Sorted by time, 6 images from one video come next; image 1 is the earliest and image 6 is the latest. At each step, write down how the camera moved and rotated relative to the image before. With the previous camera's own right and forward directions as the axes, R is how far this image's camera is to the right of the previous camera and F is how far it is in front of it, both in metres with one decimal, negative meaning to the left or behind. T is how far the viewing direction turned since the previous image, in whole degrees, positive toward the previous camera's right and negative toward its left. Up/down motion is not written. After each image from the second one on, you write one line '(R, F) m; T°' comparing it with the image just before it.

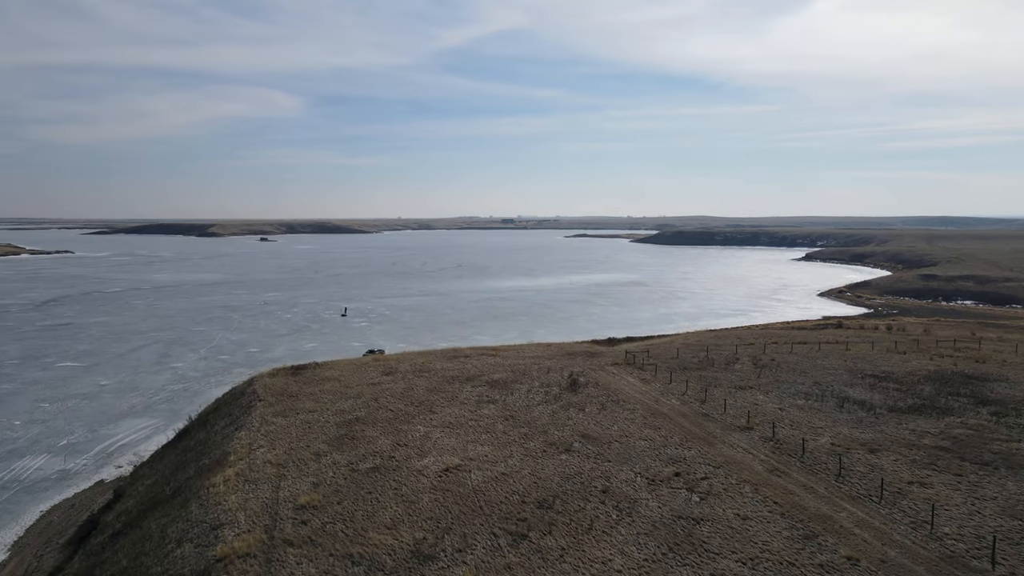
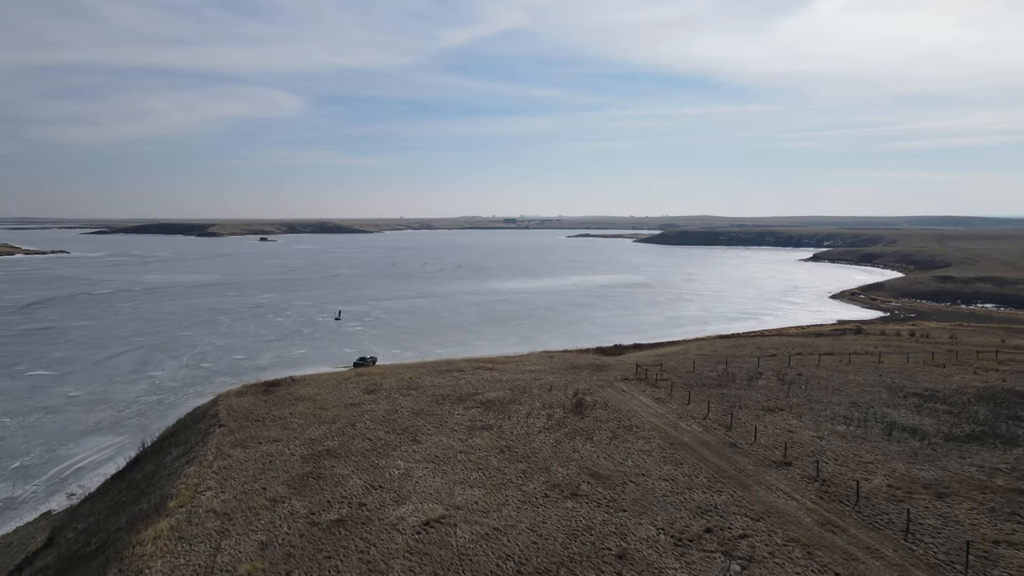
(+0.1, +1.9) m; 0°
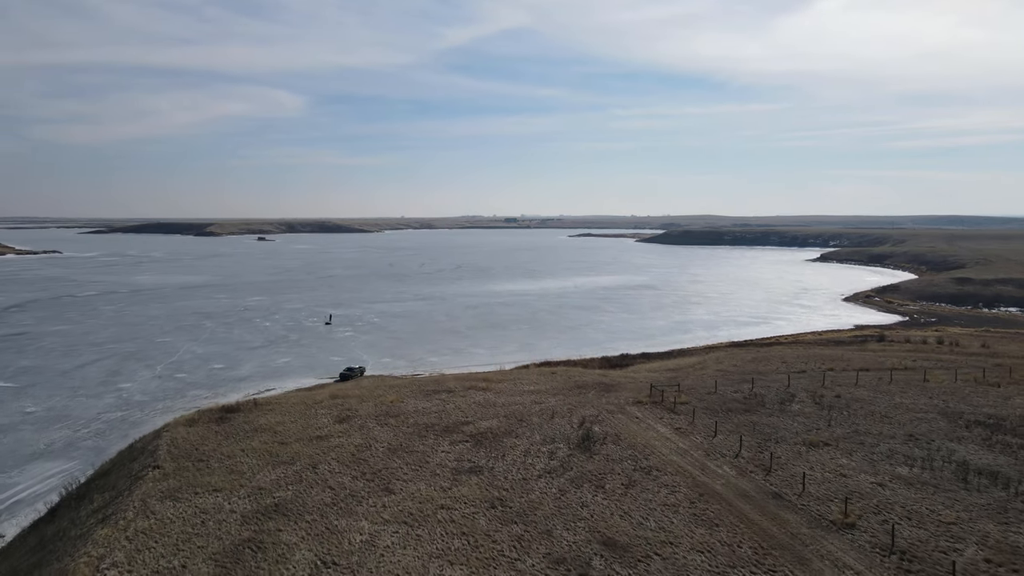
(+0.1, +2.2) m; 0°
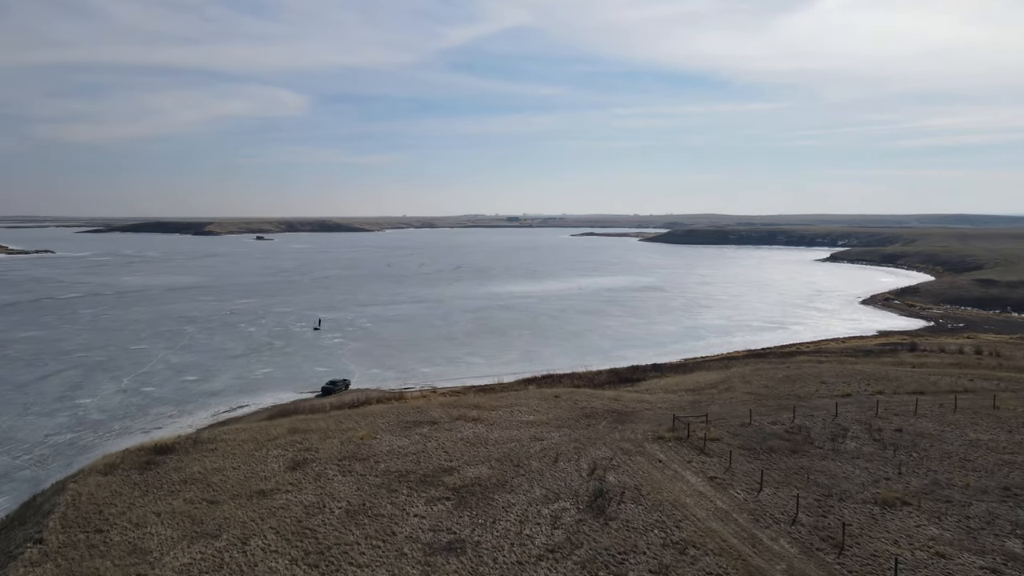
(+0.1, +2.5) m; 0°
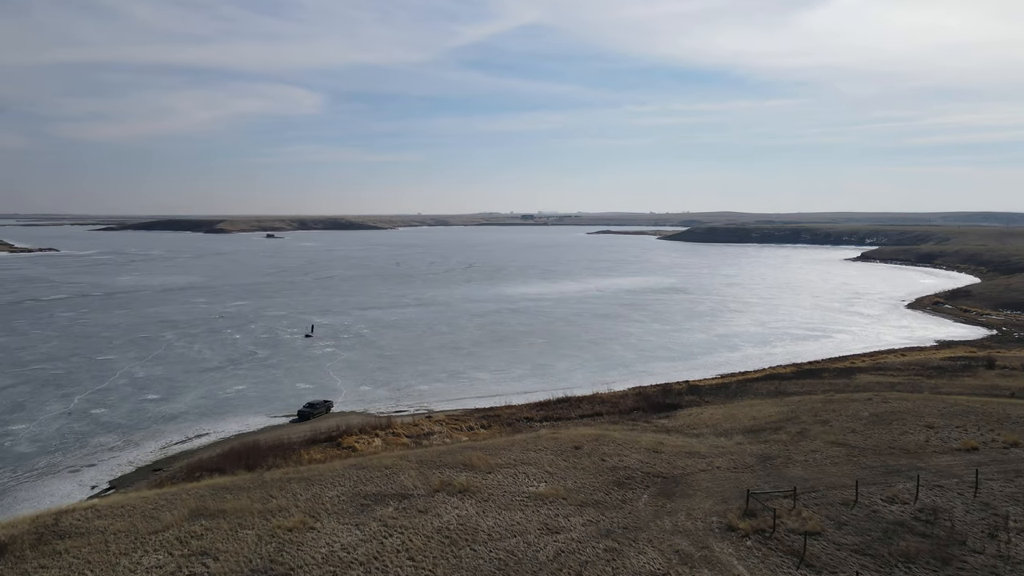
(+0.2, +4.0) m; -1°
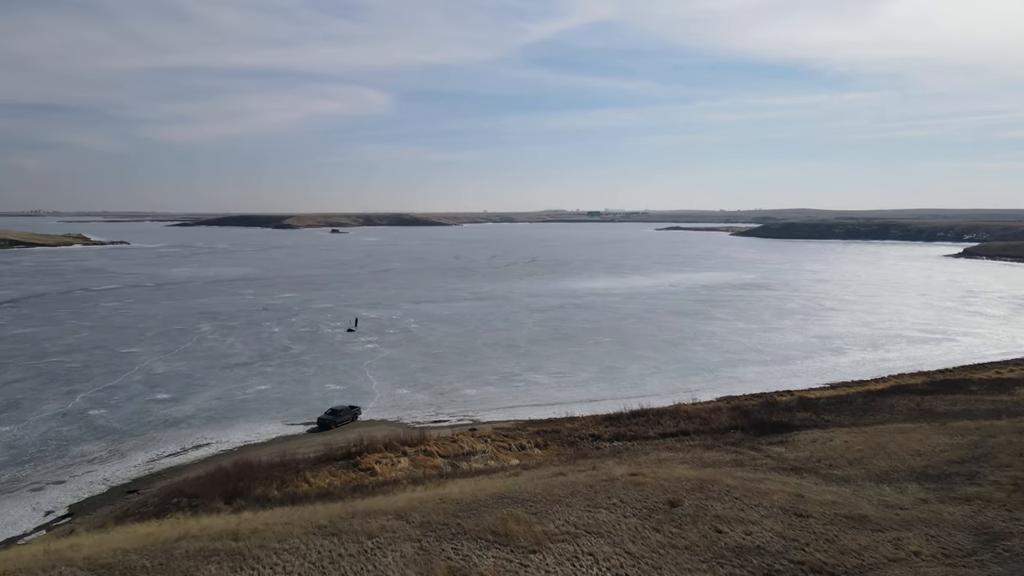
(0.0, +4.1) m; -5°
